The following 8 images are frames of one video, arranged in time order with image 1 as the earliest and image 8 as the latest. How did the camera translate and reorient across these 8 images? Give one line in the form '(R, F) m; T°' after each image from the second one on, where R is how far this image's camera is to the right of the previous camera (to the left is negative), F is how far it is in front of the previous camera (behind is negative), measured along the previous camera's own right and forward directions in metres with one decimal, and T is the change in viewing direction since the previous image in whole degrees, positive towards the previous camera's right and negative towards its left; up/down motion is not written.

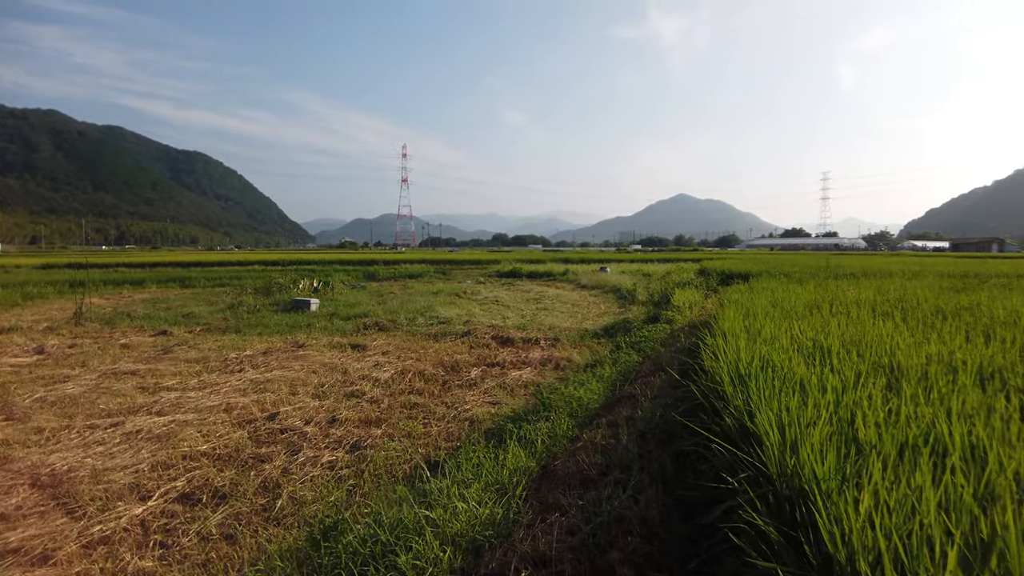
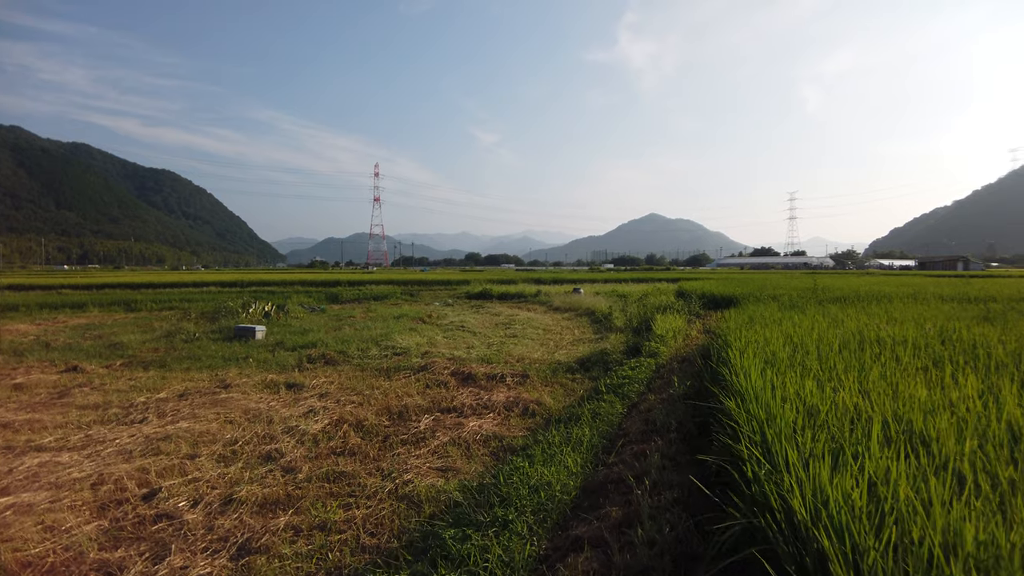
(+0.2, +0.8) m; +4°
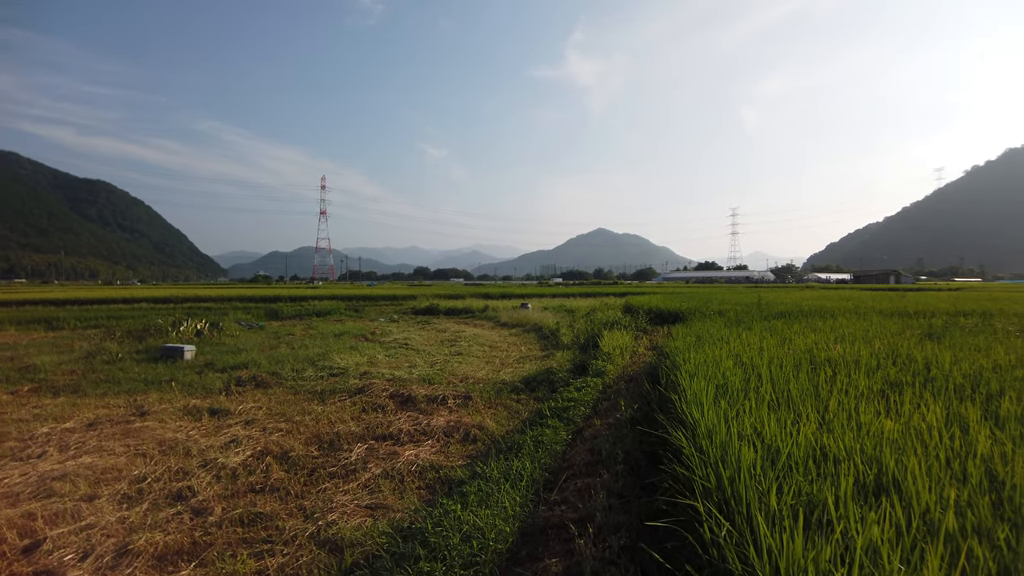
(+0.2, +0.2) m; +4°
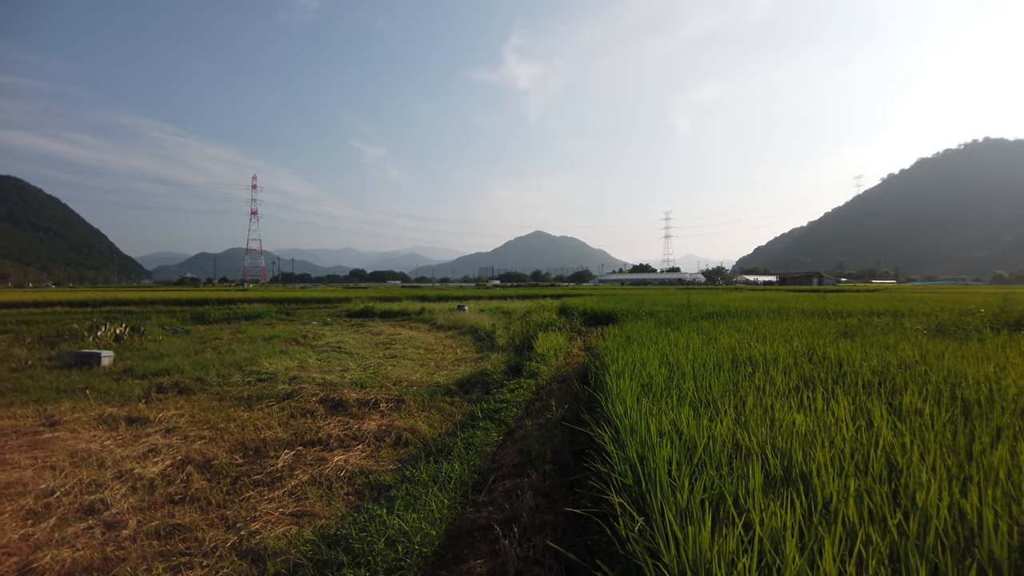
(+0.3, 0.0) m; +3°
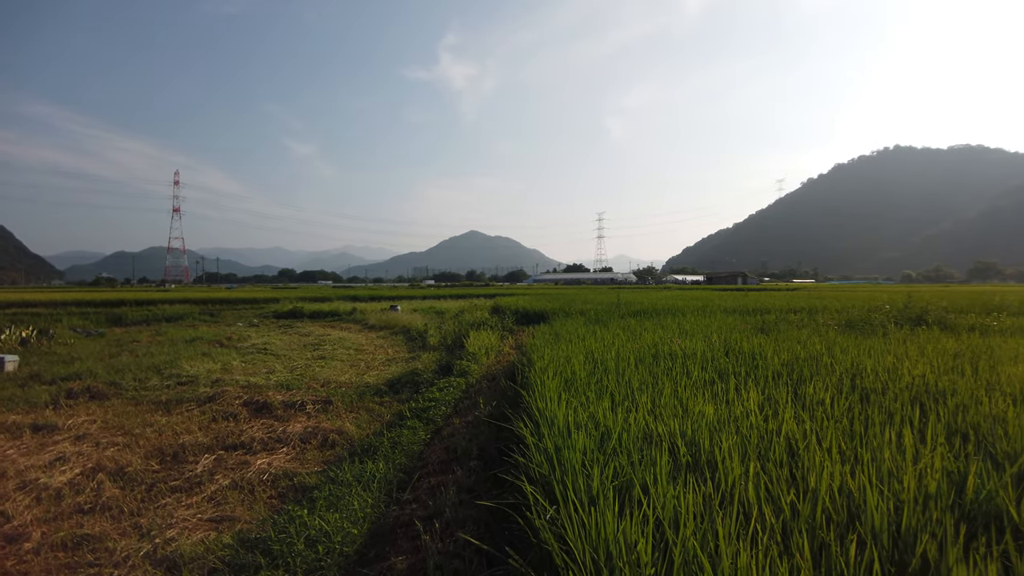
(+0.3, 0.0) m; +4°
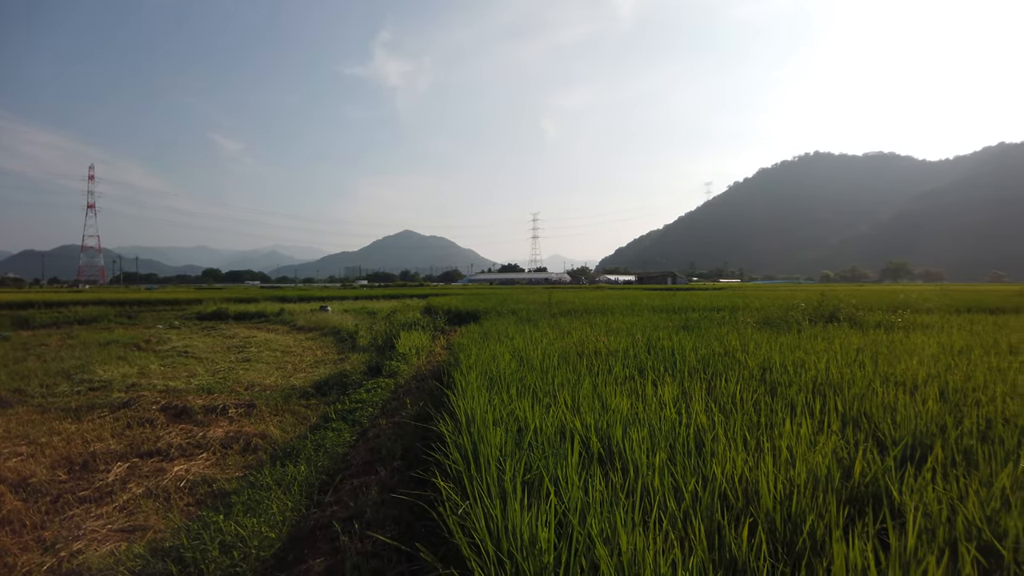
(+0.3, -0.1) m; +4°
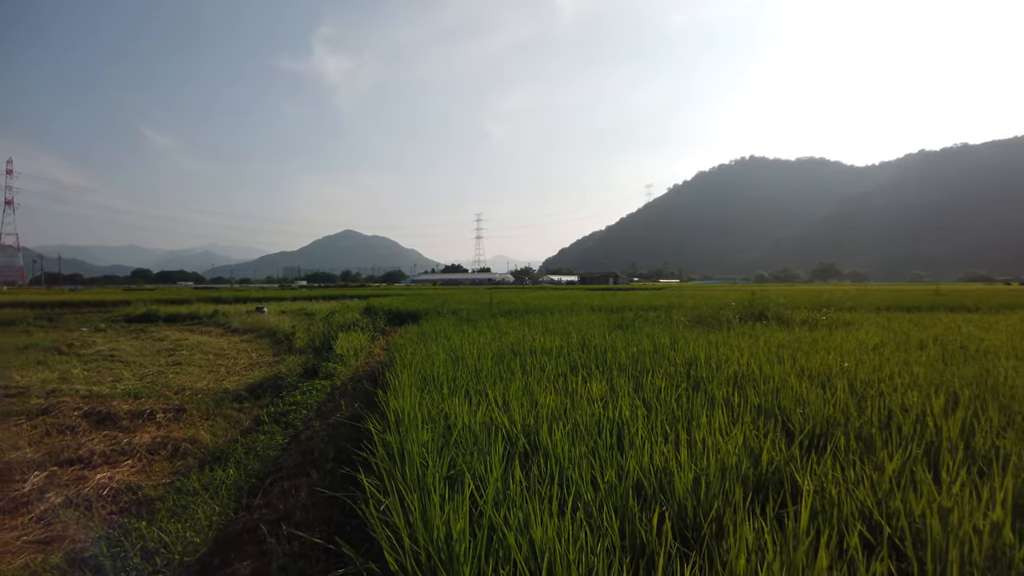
(+0.3, -0.1) m; +3°
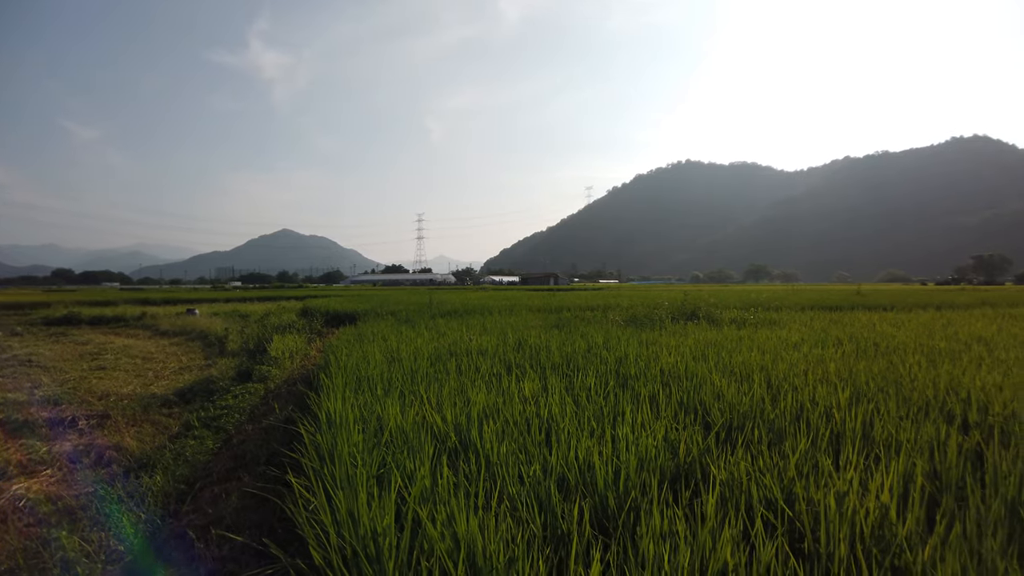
(+0.3, -0.1) m; +4°
